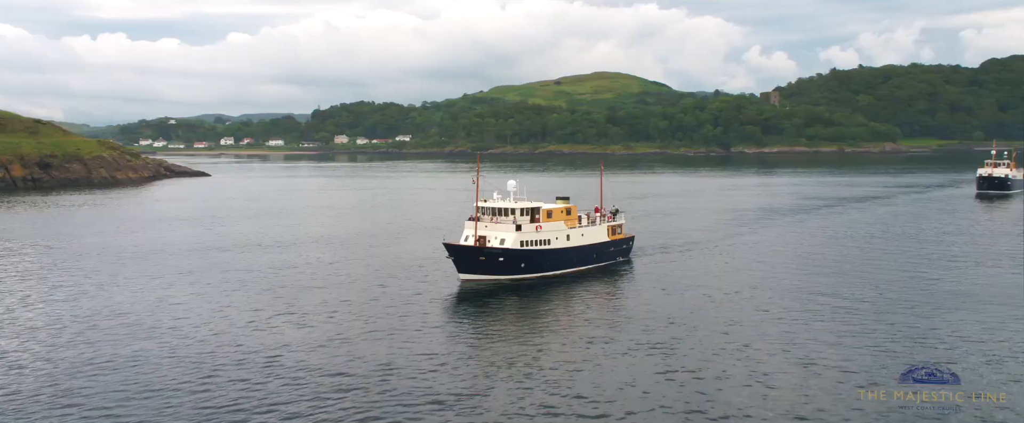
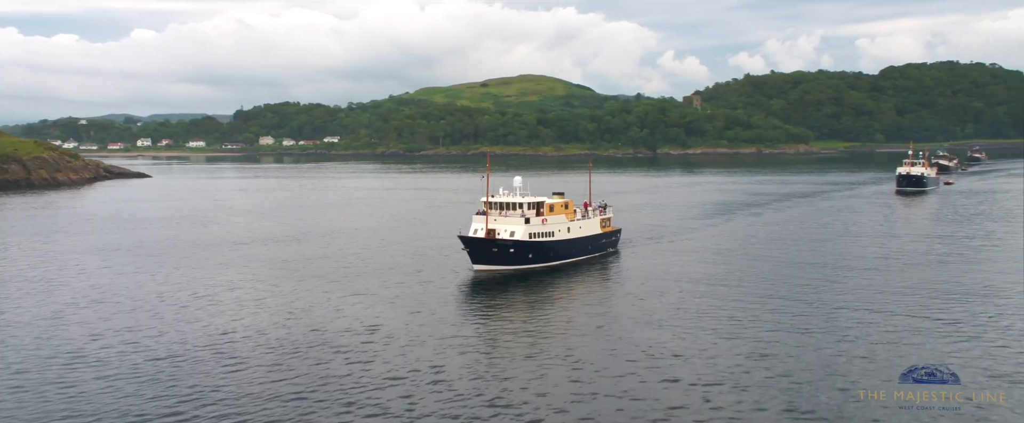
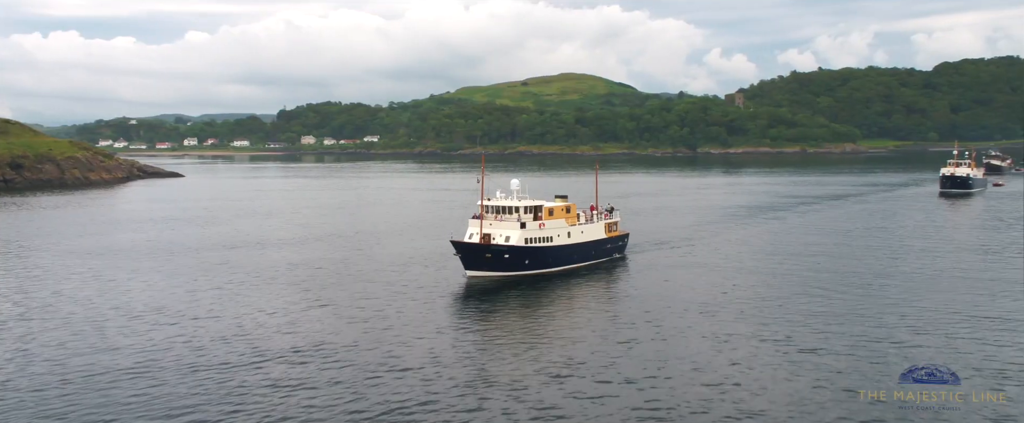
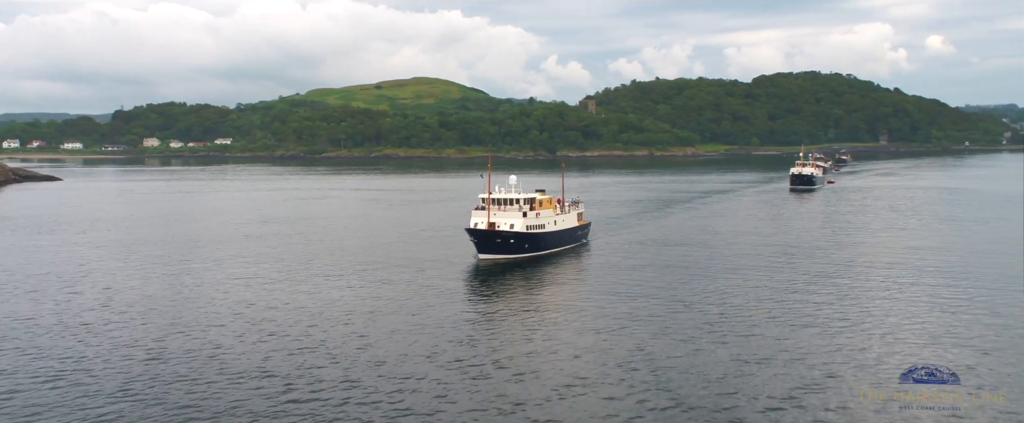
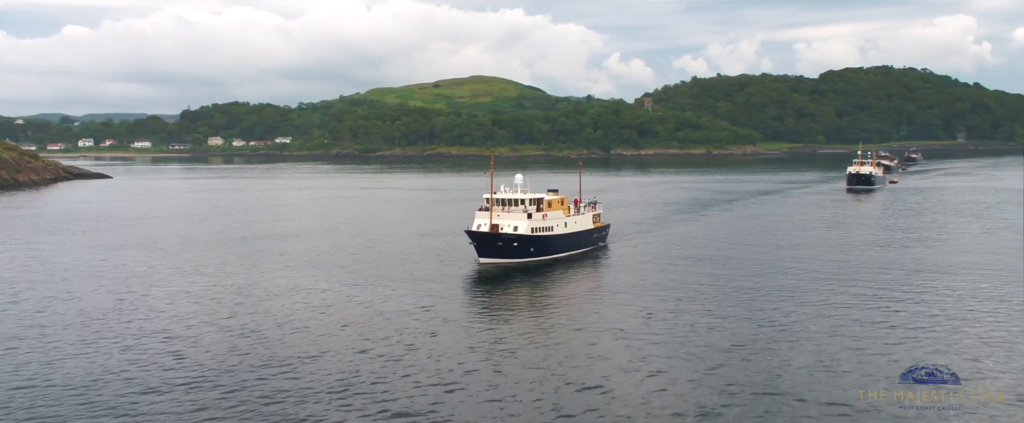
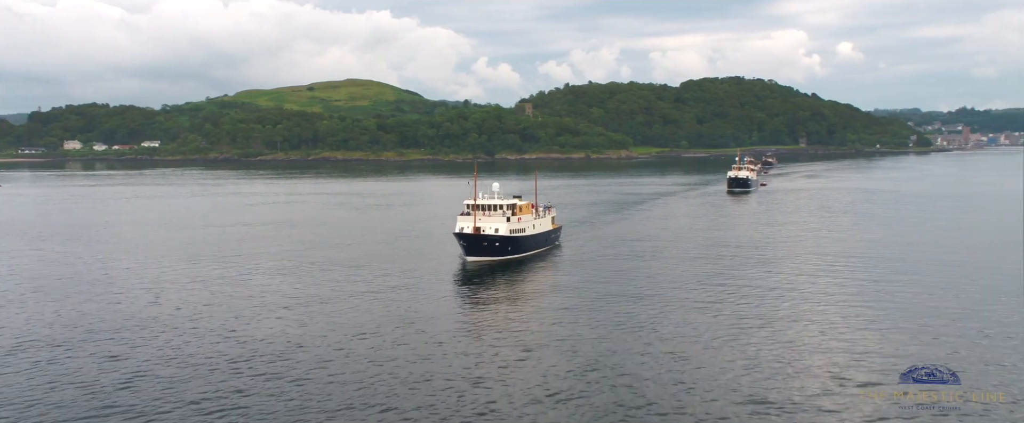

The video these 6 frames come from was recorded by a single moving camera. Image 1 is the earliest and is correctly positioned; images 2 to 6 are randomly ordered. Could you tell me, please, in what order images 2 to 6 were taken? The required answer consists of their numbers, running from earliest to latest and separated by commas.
3, 2, 5, 4, 6
